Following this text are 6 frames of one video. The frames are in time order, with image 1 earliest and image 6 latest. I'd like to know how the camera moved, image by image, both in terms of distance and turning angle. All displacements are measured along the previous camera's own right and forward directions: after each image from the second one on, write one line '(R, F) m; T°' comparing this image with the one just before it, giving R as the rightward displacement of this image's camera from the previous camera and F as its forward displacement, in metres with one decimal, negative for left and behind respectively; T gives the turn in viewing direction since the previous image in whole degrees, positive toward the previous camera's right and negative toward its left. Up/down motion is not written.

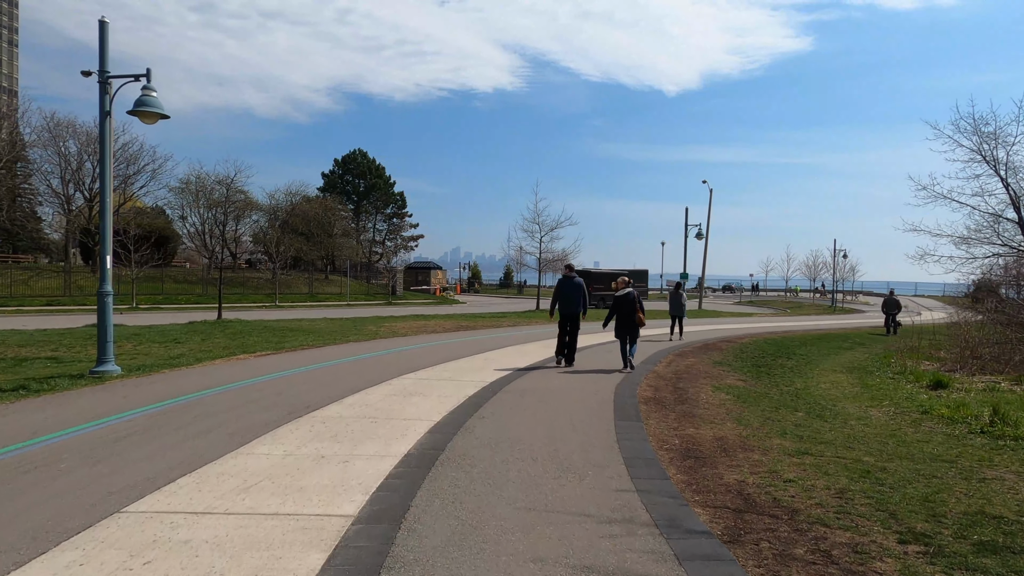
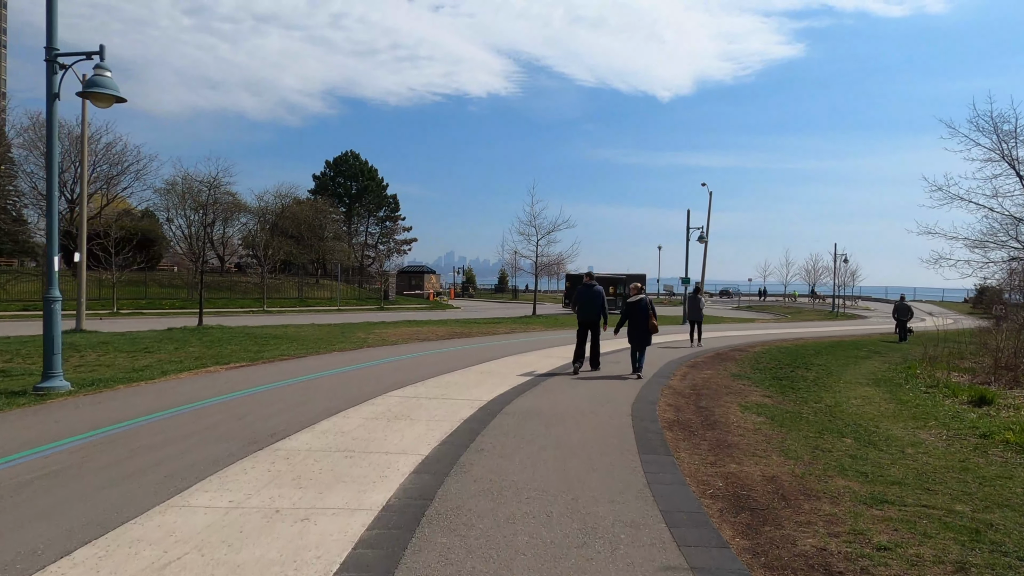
(-0.1, +1.3) m; +1°
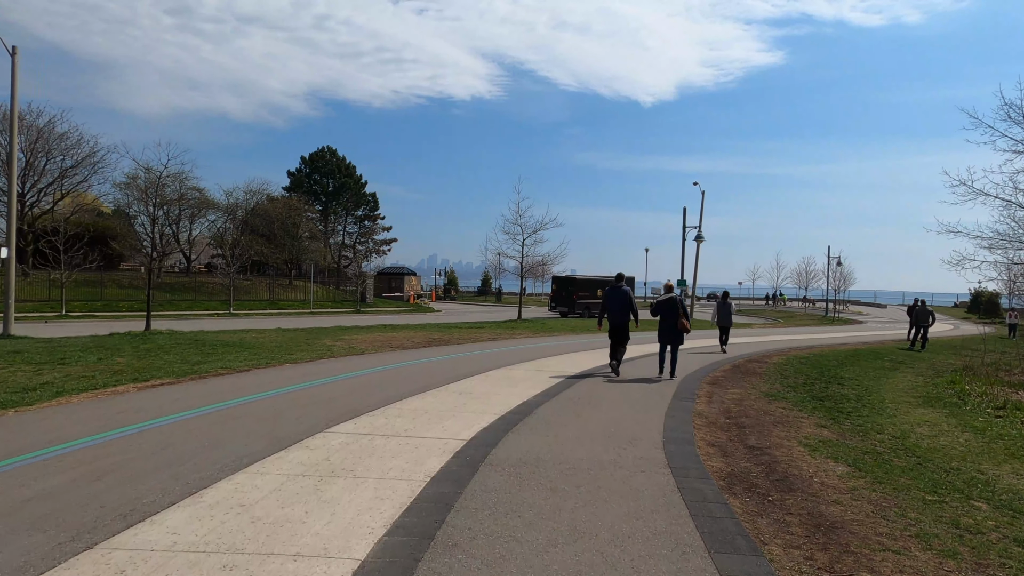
(-0.1, +2.4) m; +1°
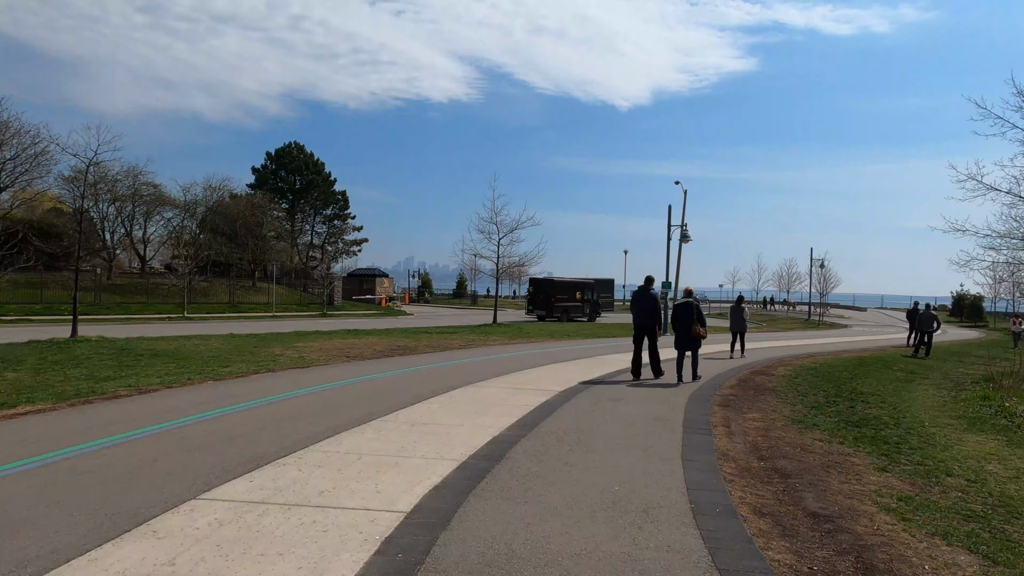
(+0.1, +2.2) m; +2°
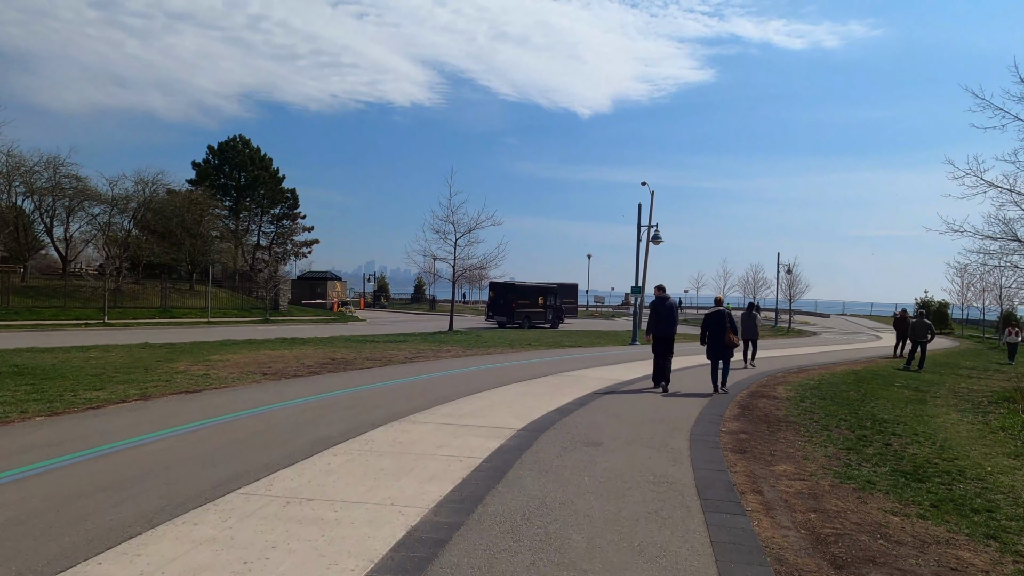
(+0.2, +2.7) m; +3°
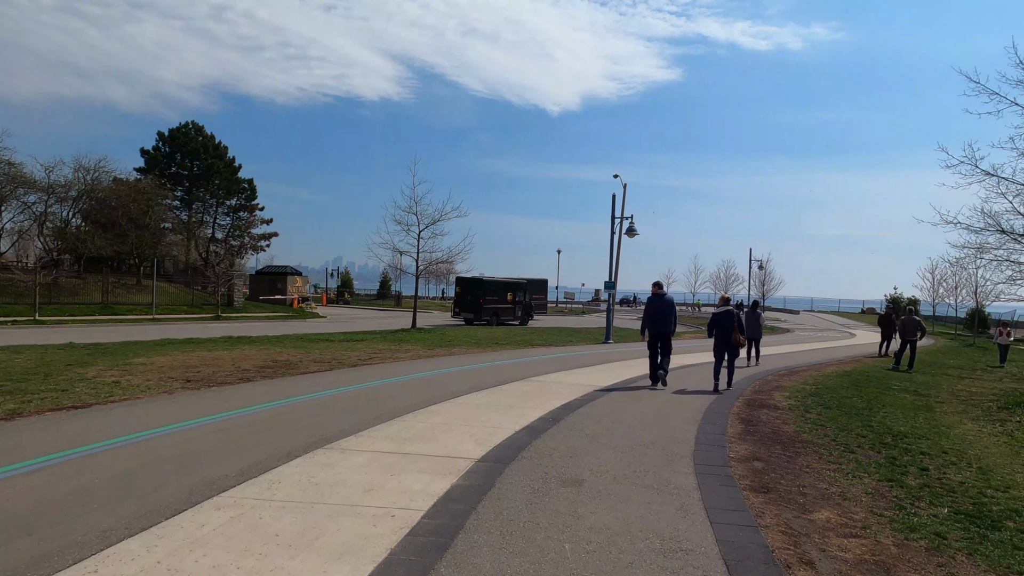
(+0.1, +1.7) m; +3°
